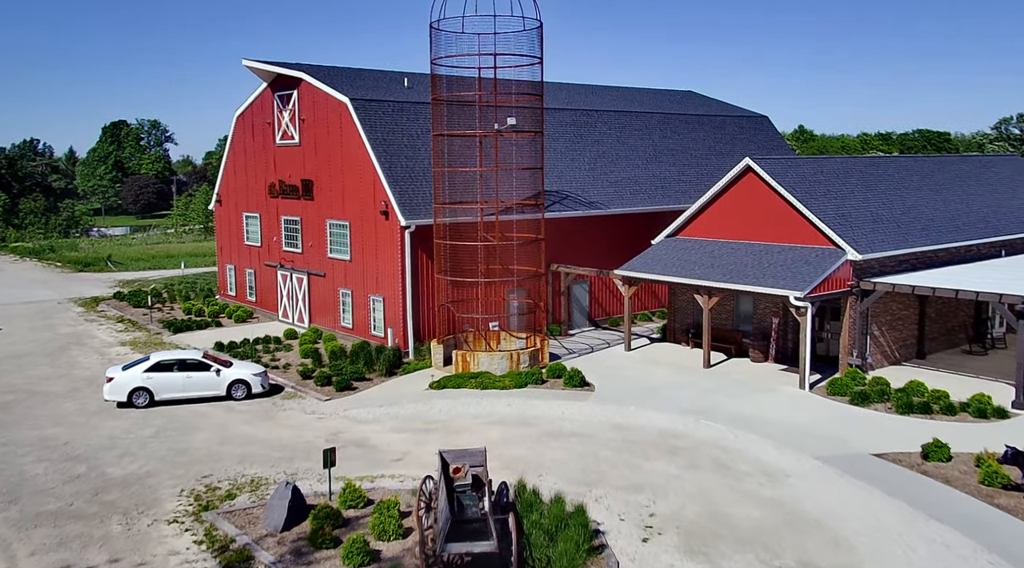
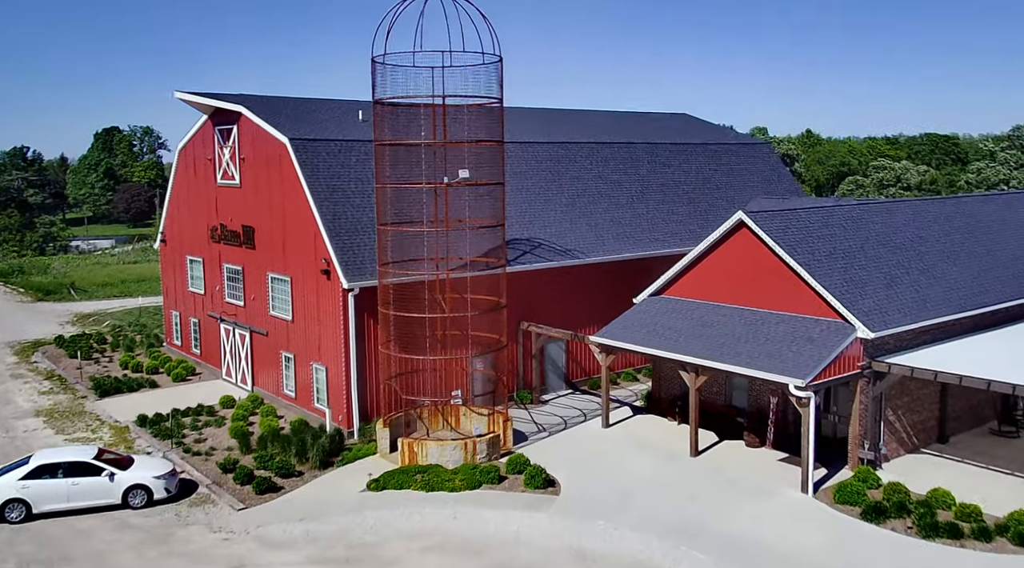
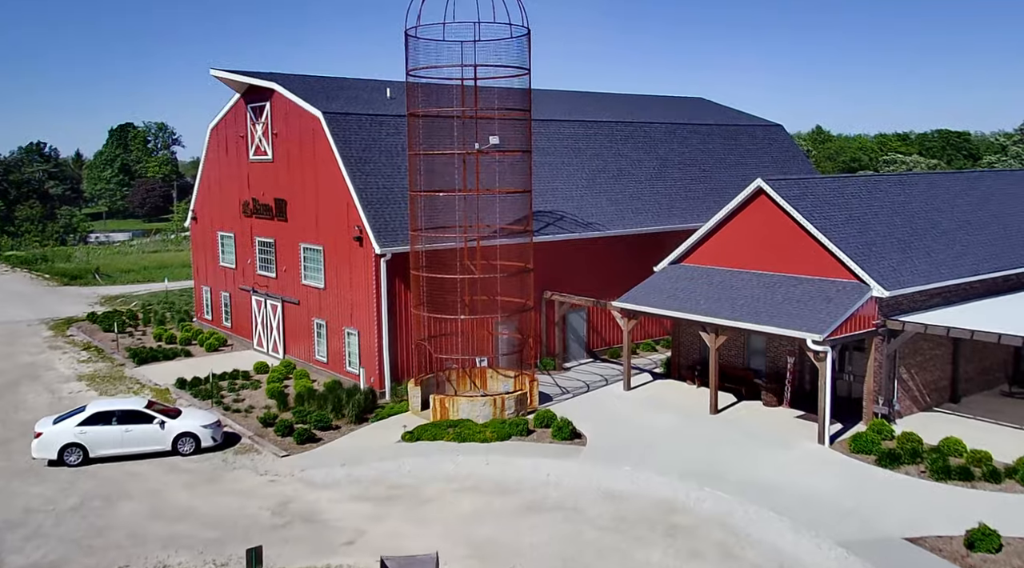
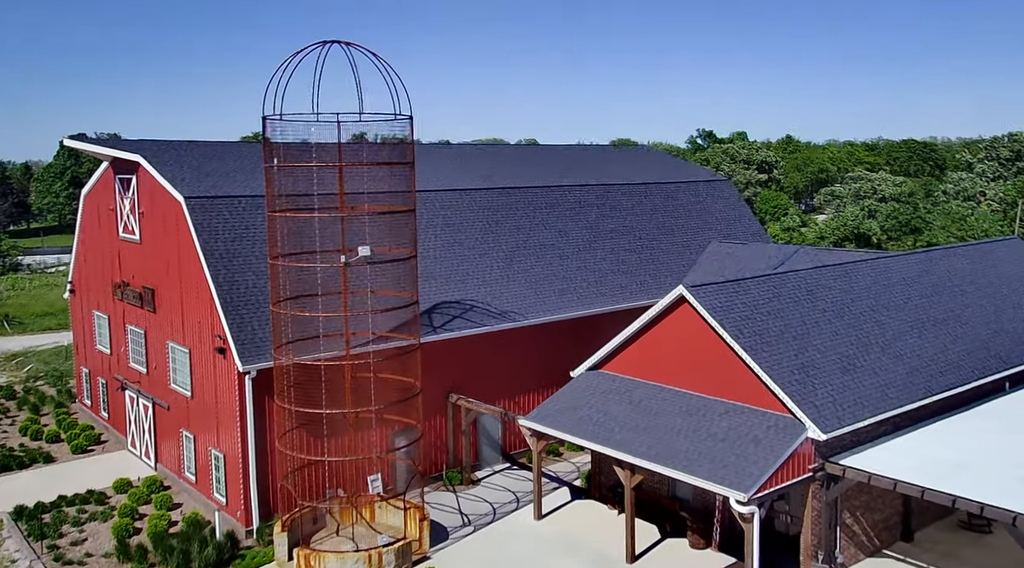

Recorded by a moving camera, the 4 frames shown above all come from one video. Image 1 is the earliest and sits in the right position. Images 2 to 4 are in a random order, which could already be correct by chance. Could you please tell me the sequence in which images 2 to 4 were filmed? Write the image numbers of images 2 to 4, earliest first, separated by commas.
3, 2, 4
